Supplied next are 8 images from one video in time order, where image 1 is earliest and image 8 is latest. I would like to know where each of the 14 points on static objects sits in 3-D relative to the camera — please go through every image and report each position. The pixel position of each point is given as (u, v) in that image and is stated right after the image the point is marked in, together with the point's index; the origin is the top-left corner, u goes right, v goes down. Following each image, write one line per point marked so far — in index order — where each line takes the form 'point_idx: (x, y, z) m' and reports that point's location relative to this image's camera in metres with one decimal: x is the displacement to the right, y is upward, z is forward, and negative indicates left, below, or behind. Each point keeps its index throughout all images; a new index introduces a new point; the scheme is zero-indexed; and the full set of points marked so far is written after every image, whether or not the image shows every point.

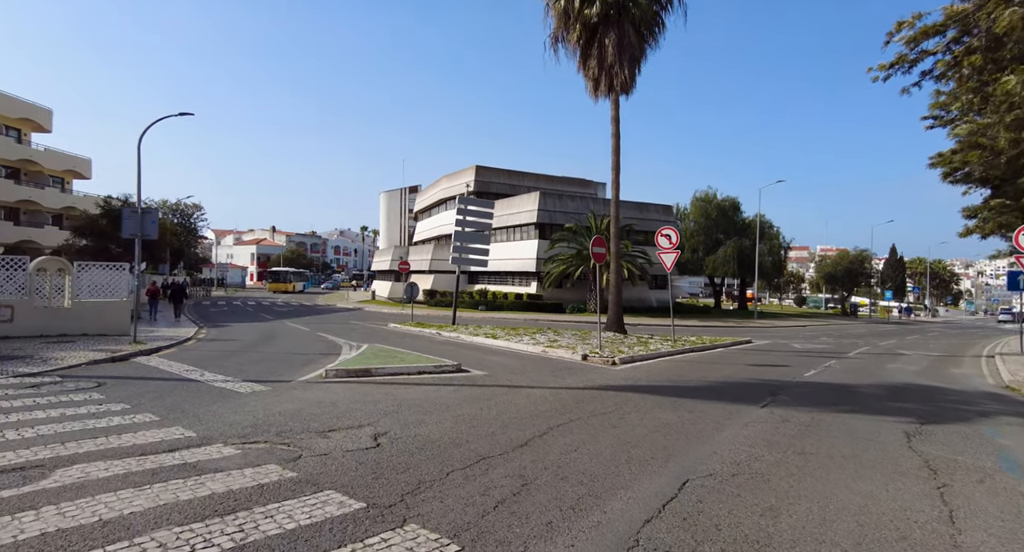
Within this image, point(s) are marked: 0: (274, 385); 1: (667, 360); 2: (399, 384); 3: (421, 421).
0: (-3.7, -1.7, +9.7) m
1: (+3.2, -1.8, +12.9) m
2: (-1.7, -1.7, +9.7) m
3: (-1.0, -1.6, +6.8) m
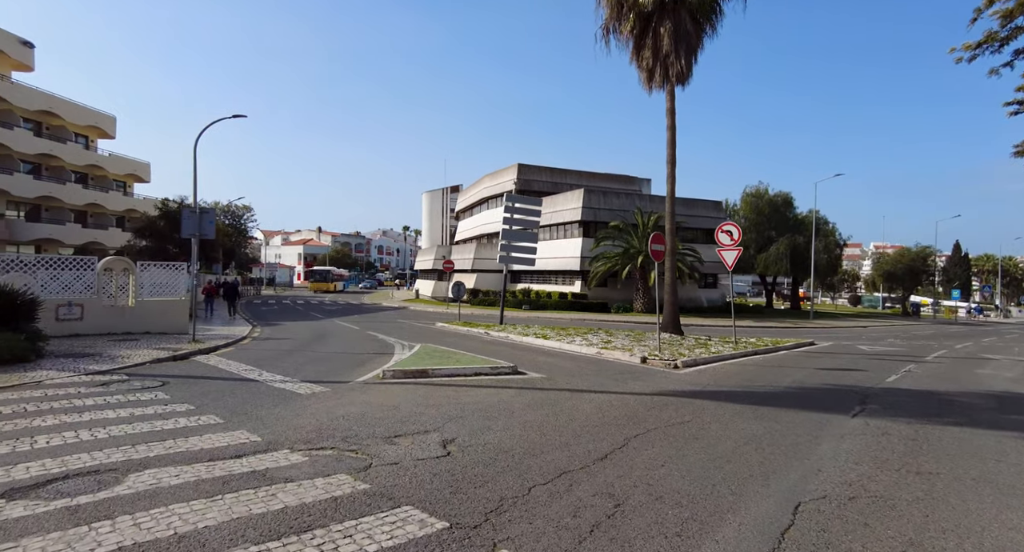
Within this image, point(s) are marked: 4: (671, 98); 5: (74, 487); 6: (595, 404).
0: (-2.7, -1.7, +9.6) m
1: (+4.4, -1.8, +12.3) m
2: (-0.8, -1.7, +9.4) m
3: (-0.3, -1.6, +6.5) m
4: (+4.6, +5.3, +18.1) m
5: (-3.2, -1.6, +4.6) m
6: (+1.1, -1.6, +7.9) m
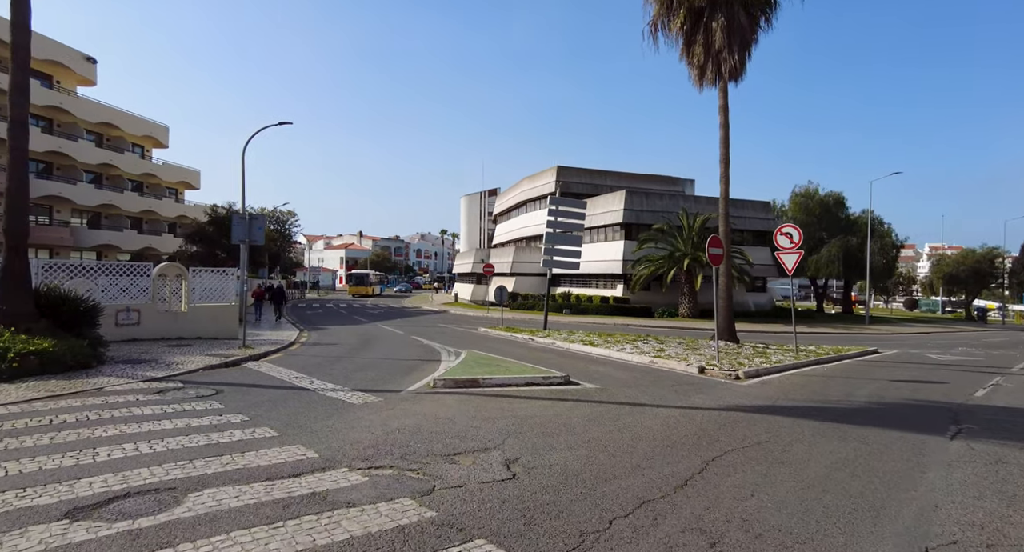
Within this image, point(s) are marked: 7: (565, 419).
0: (-1.9, -1.8, +9.4) m
1: (+5.3, -1.9, +11.7) m
2: (0.0, -1.8, +9.1) m
3: (+0.4, -1.7, +6.2) m
4: (+6.0, +5.1, +17.5) m
5: (-2.7, -1.7, +4.5) m
6: (+1.8, -1.7, +7.5) m
7: (+0.6, -1.7, +7.6) m
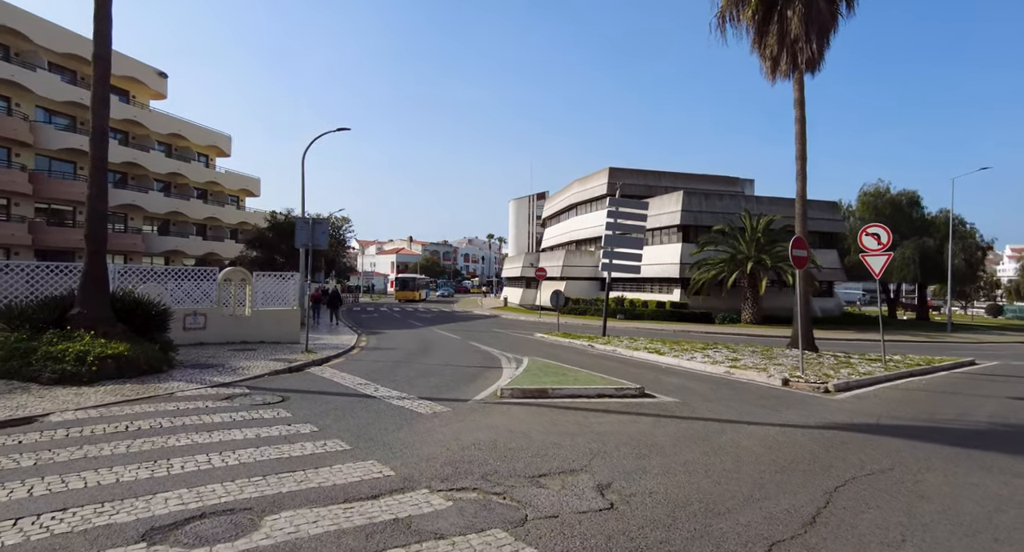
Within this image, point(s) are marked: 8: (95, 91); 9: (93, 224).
0: (-0.8, -1.9, +9.0) m
1: (+6.6, -2.0, +10.8) m
2: (+1.0, -1.9, +8.6) m
3: (+1.2, -1.7, +5.6) m
4: (+7.6, +5.0, +16.5) m
5: (-2.0, -1.7, +4.2) m
6: (+2.7, -1.8, +6.8) m
7: (+1.6, -1.8, +7.0) m
8: (-7.4, +3.3, +11.0) m
9: (-7.3, +0.9, +10.9) m
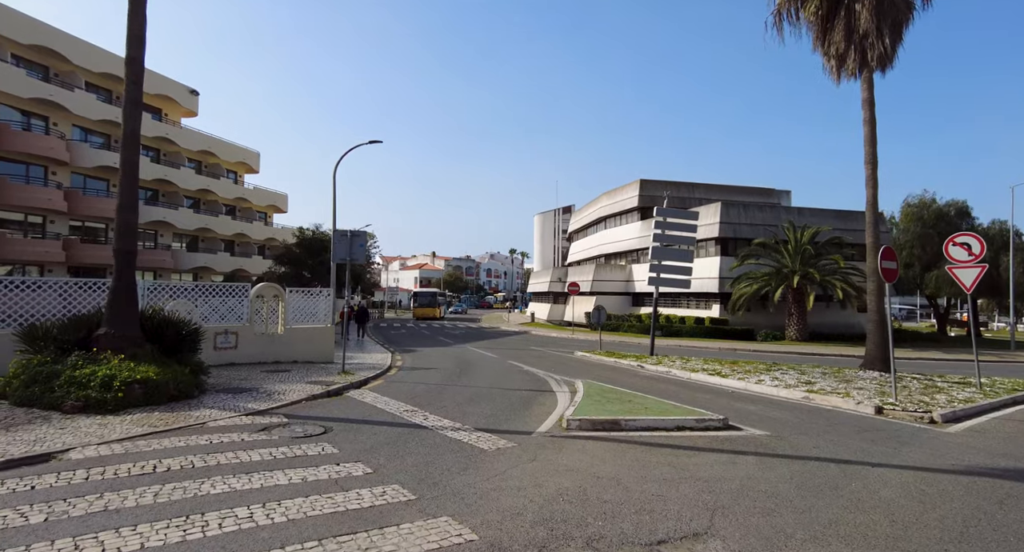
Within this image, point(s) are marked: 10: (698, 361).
0: (+0.1, -2.1, +8.0) m
1: (+7.5, -2.2, +9.5) m
2: (+1.9, -2.1, +7.5) m
3: (+2.0, -1.9, +4.5) m
4: (+8.8, +4.6, +15.3) m
5: (-1.3, -1.8, +3.2) m
6: (+3.5, -1.9, +5.6) m
7: (+2.4, -1.9, +5.9) m
8: (-6.4, +3.0, +10.3) m
9: (-6.3, +0.6, +10.2) m
10: (+5.5, -2.5, +18.3) m
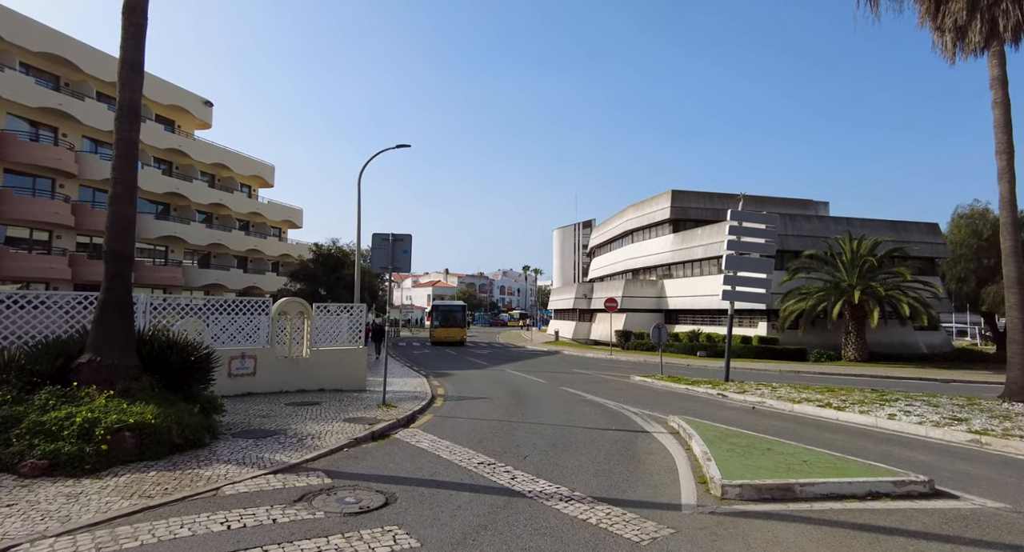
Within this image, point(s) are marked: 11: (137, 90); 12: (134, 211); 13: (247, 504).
0: (+1.4, -2.2, +5.5) m
1: (+8.9, -2.3, +6.9) m
2: (+3.2, -2.1, +5.0) m
3: (+3.2, -1.8, +2.0) m
4: (+10.2, +4.4, +12.9) m
5: (0.0, -1.7, +0.7) m
6: (+4.8, -1.9, +3.1) m
7: (+3.7, -1.9, +3.4) m
8: (-5.0, +2.9, +8.1) m
9: (-5.0, +0.5, +7.9) m
10: (+6.9, -2.8, +15.7) m
11: (-4.9, +2.4, +8.2) m
12: (-4.9, +0.8, +8.0) m
13: (-2.5, -2.1, +5.8) m
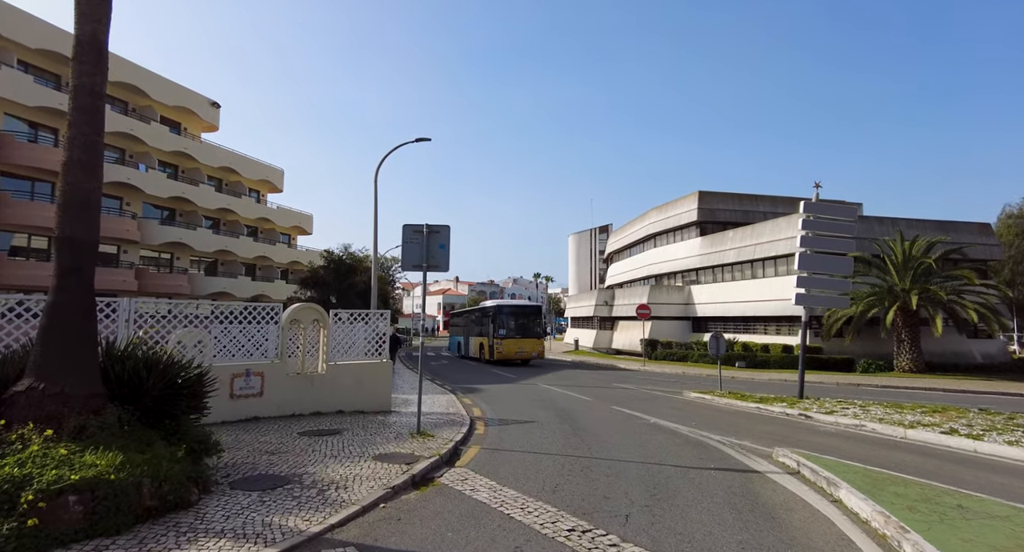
0: (+2.3, -2.1, +3.3) m
1: (+9.8, -2.1, +4.6) m
2: (+4.1, -2.0, +2.8) m
3: (+4.1, -1.7, -0.2) m
4: (+11.1, +4.4, +10.7) m
5: (+0.8, -1.6, -1.4) m
6: (+5.6, -1.8, +0.9) m
7: (+4.5, -1.8, +1.2) m
8: (-4.2, +2.9, +6.1) m
9: (-4.1, +0.5, +5.8) m
10: (+8.0, -2.8, +13.5) m
11: (-4.0, +2.5, +6.1) m
12: (-4.0, +0.9, +6.0) m
13: (-1.6, -2.0, +3.7) m
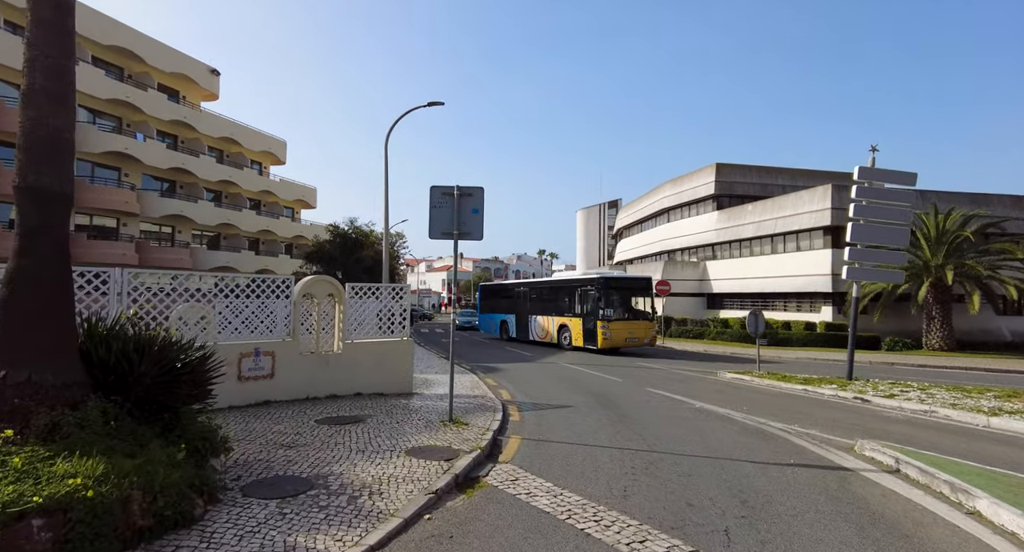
0: (+2.8, -1.9, +2.2) m
1: (+10.3, -1.9, +3.5) m
2: (+4.7, -1.8, +1.7) m
3: (+4.6, -1.6, -1.3) m
4: (+11.8, +4.9, +9.3) m
5: (+1.3, -1.5, -2.5) m
6: (+6.2, -1.7, -0.2) m
7: (+5.1, -1.7, +0.1) m
8: (-3.6, +3.2, +4.8) m
9: (-3.5, +0.8, +4.6) m
10: (+8.6, -2.3, +12.4) m
11: (-3.4, +2.8, +4.9) m
12: (-3.4, +1.2, +4.8) m
13: (-1.0, -1.8, +2.6) m
